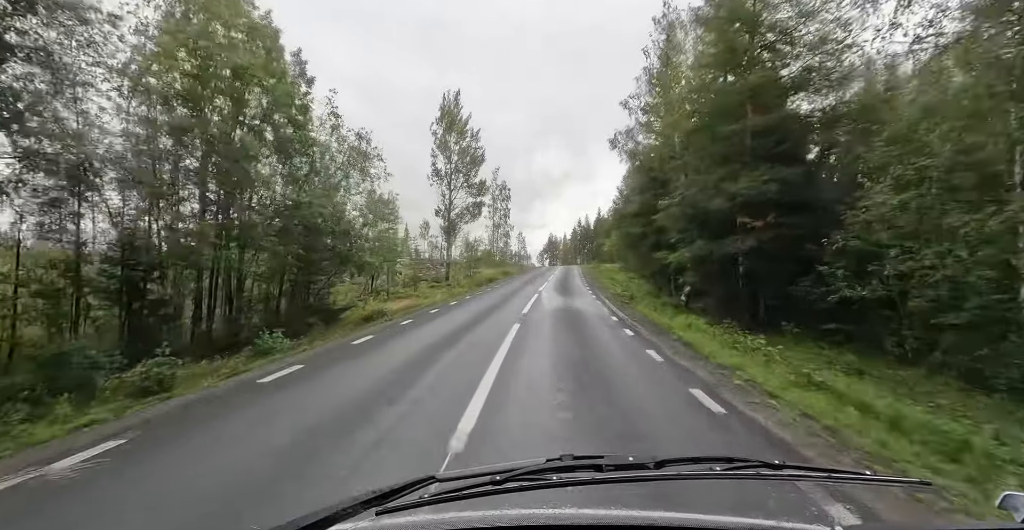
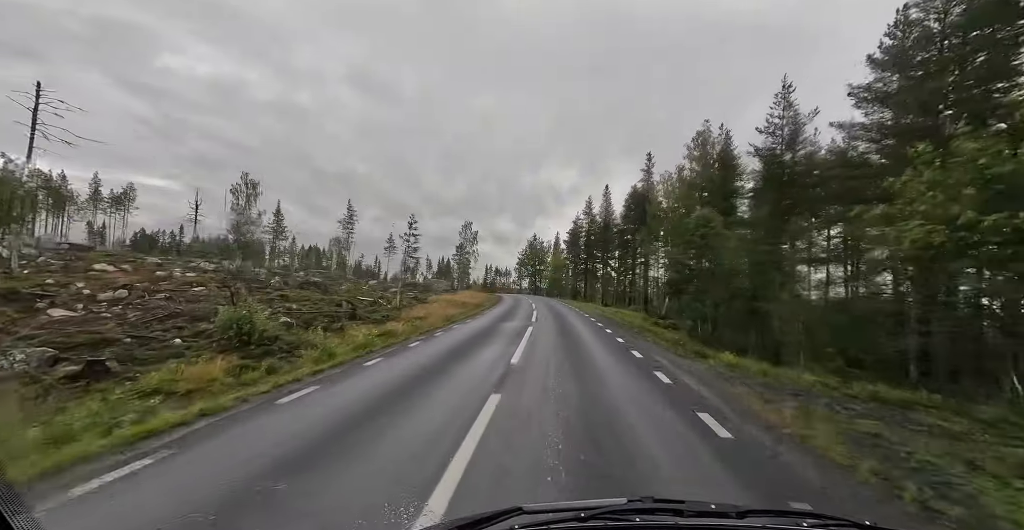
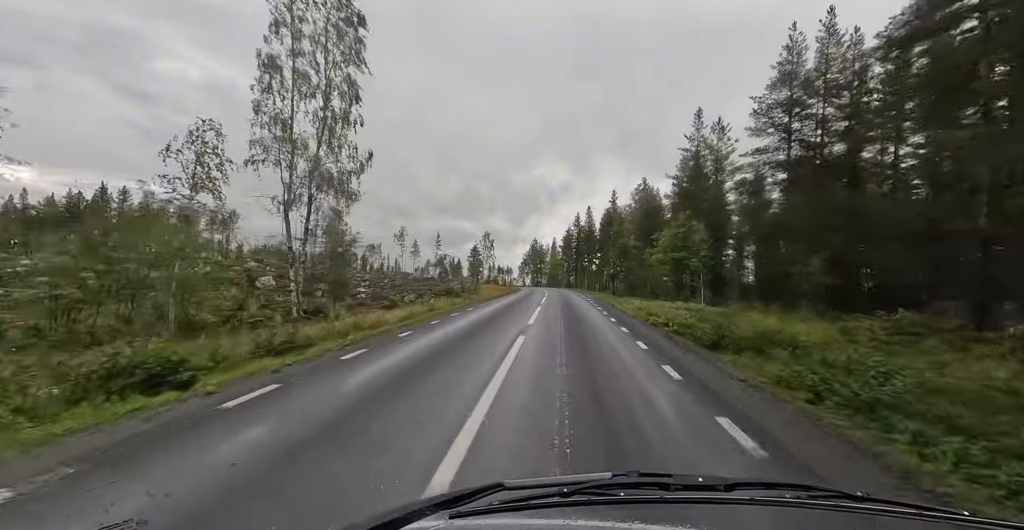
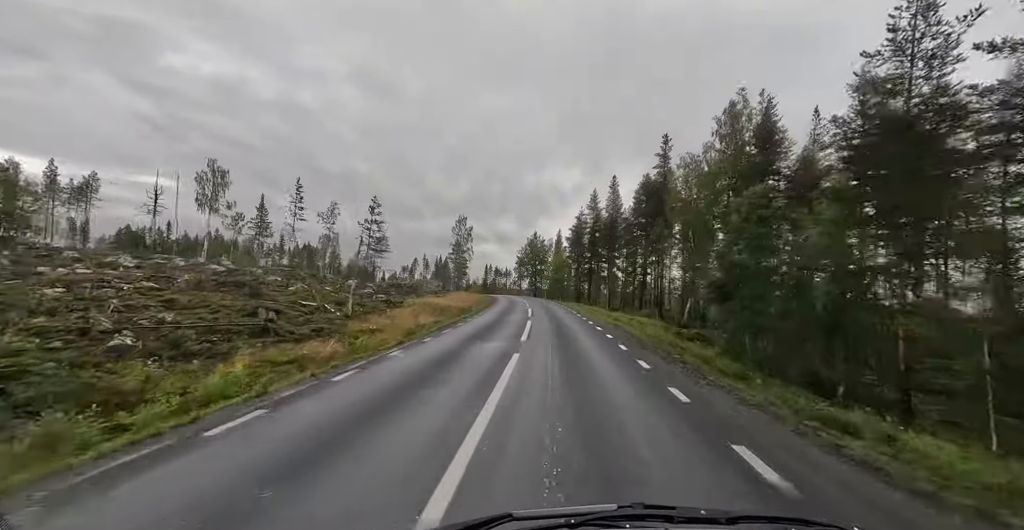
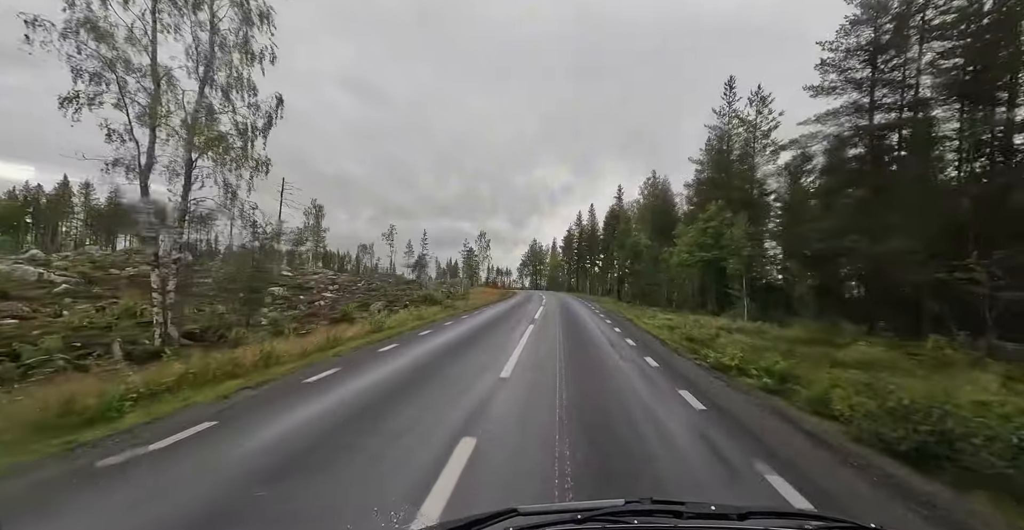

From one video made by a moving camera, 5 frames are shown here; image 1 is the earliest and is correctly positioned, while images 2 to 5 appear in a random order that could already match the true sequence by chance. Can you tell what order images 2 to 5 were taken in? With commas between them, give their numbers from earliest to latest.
3, 5, 2, 4
